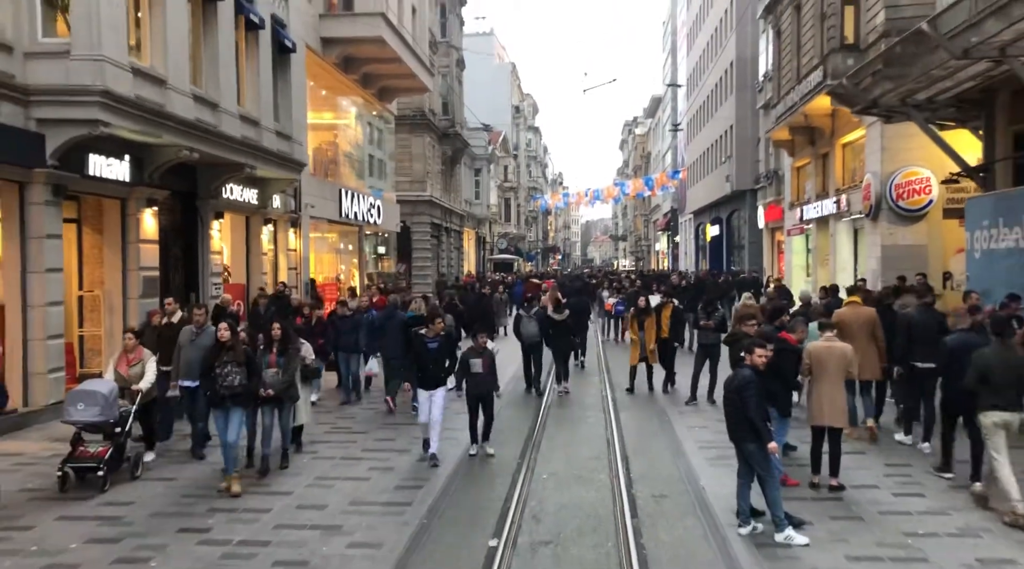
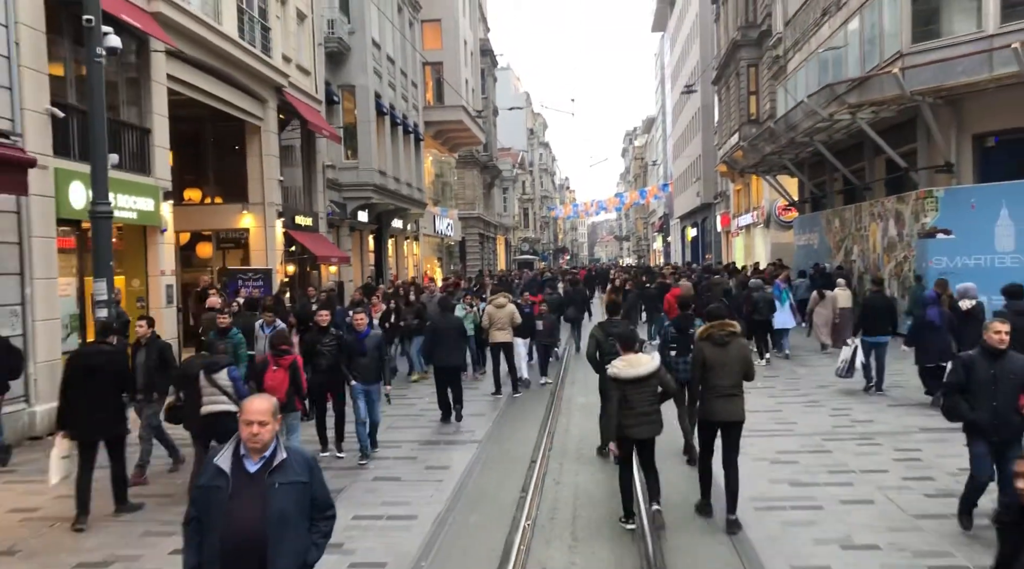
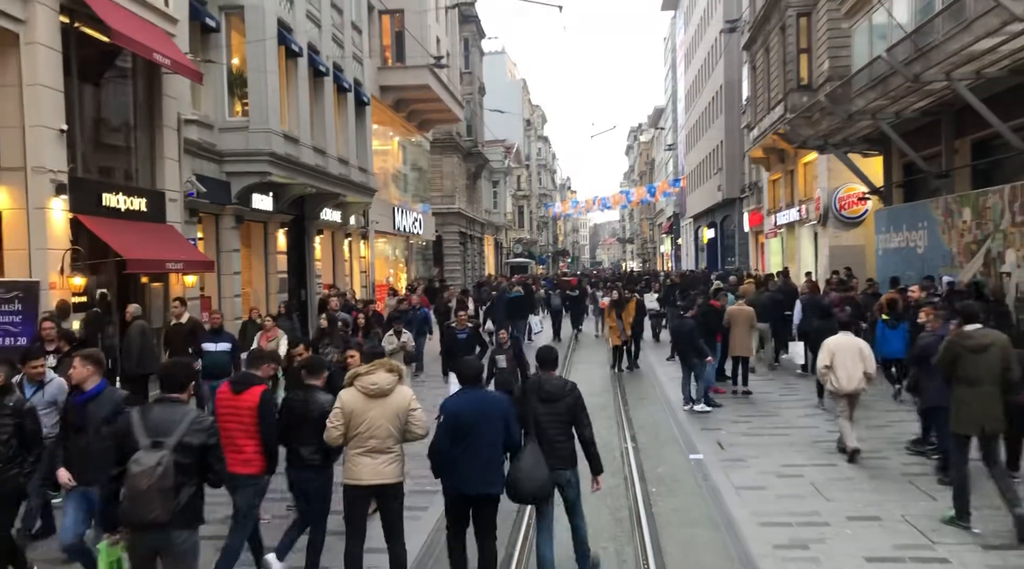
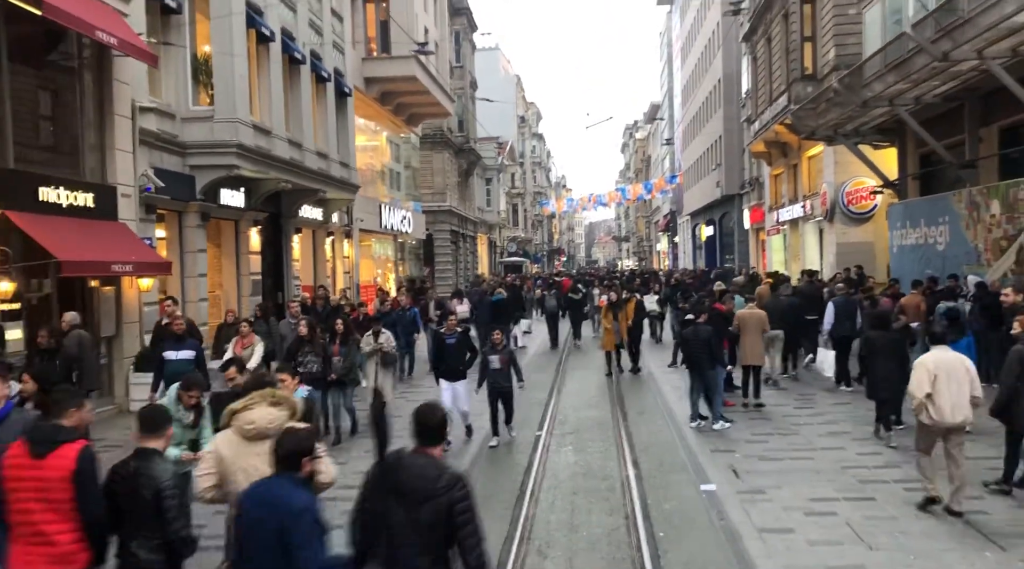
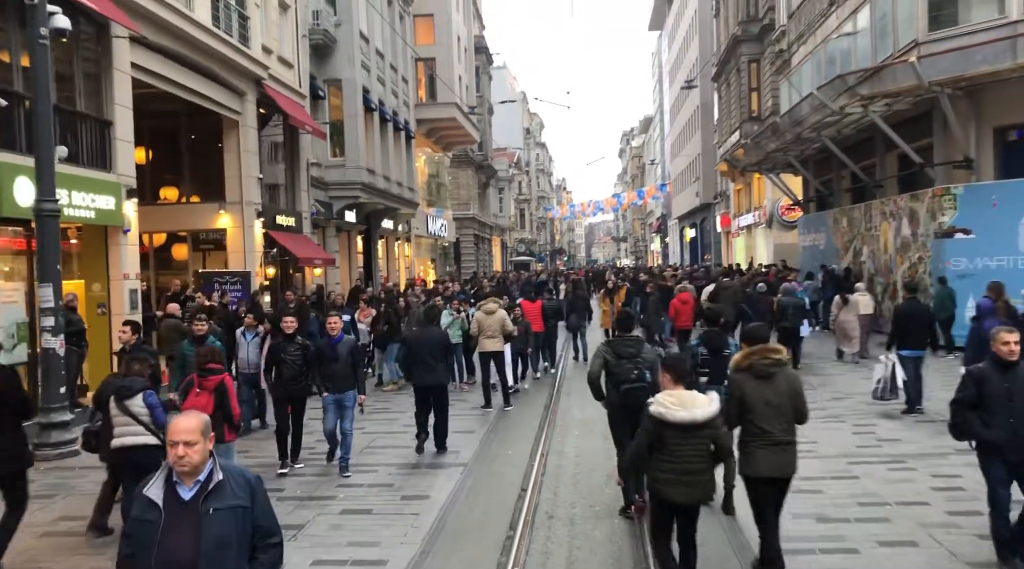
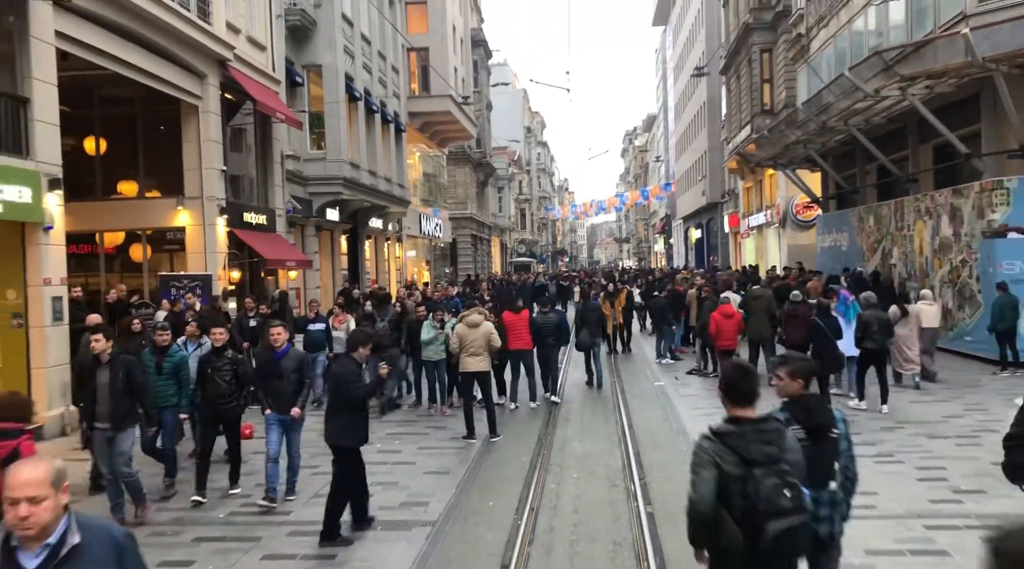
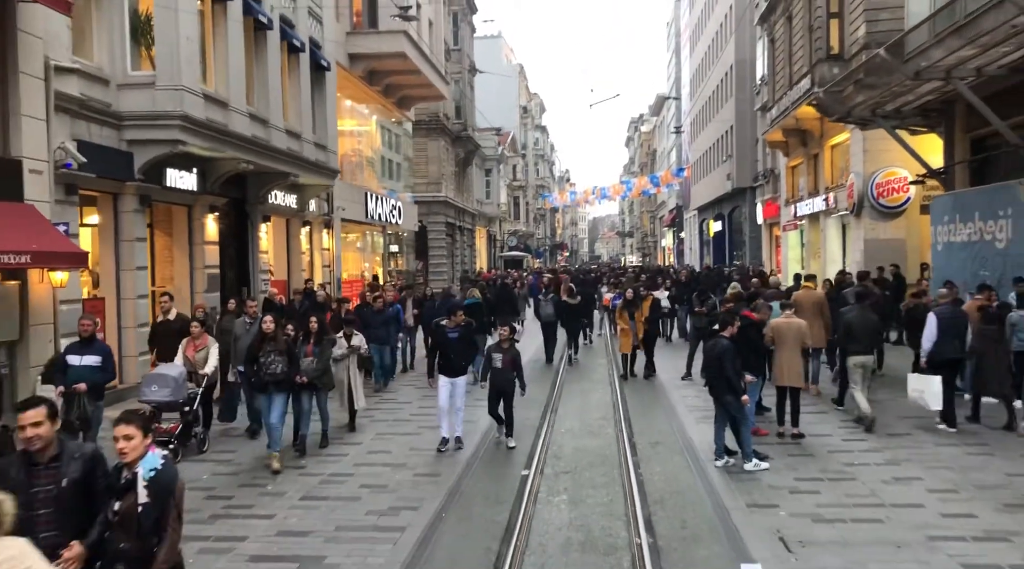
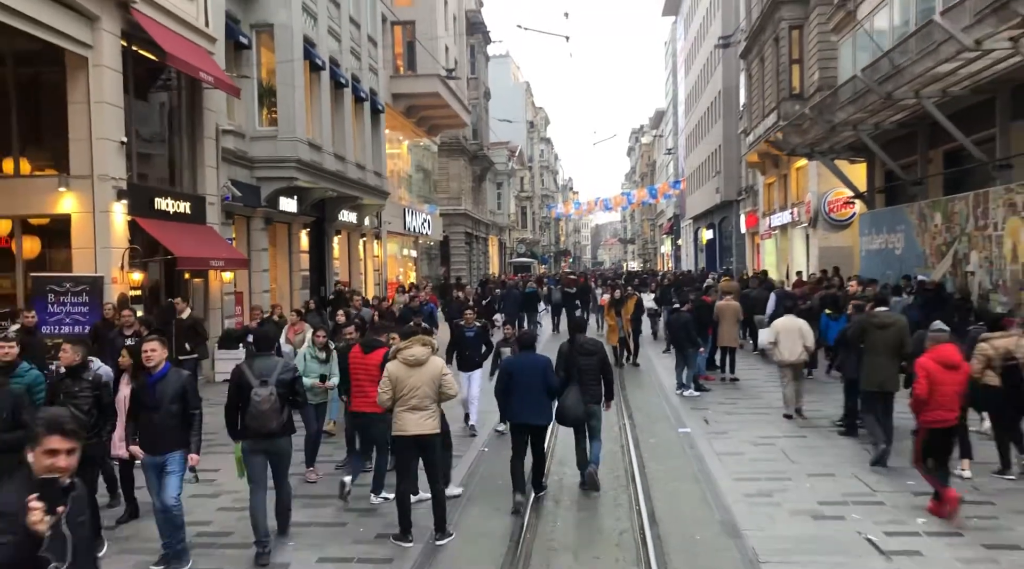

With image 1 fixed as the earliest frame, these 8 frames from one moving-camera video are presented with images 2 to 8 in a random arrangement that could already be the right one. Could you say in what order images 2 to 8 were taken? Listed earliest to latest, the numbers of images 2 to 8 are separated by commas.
7, 4, 3, 8, 6, 5, 2
